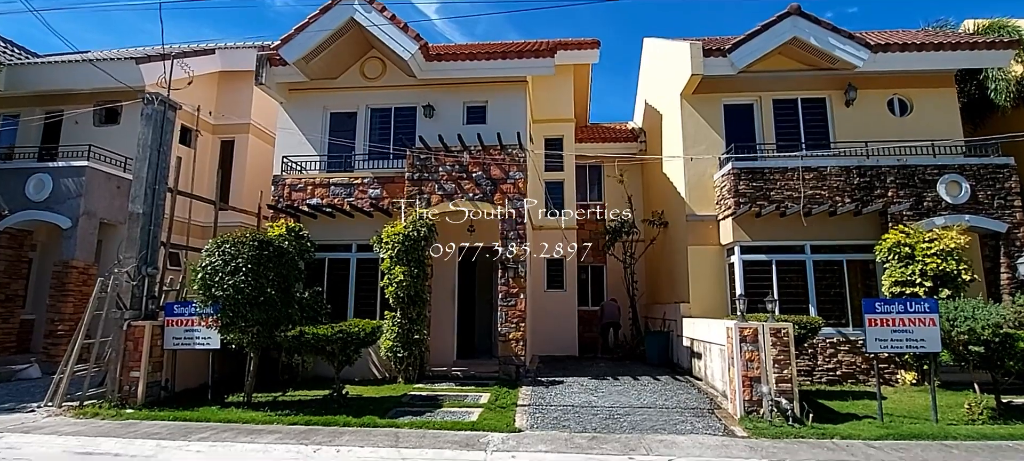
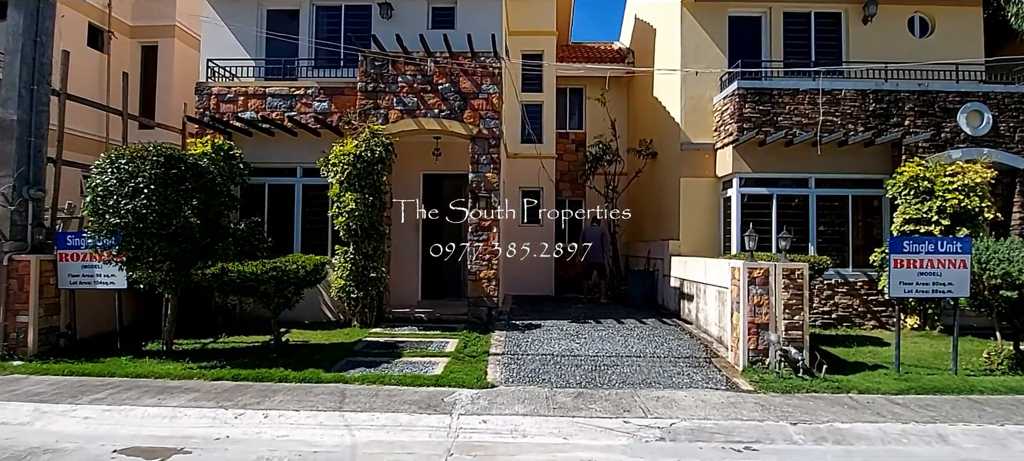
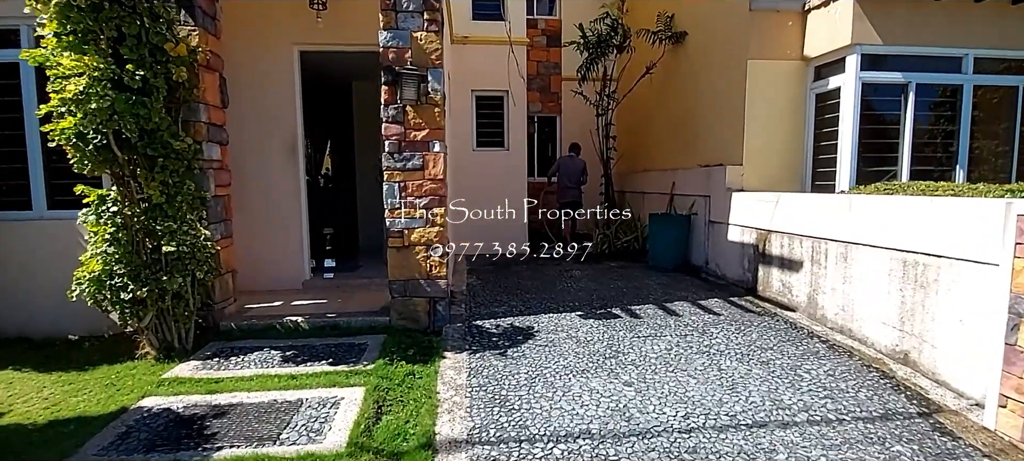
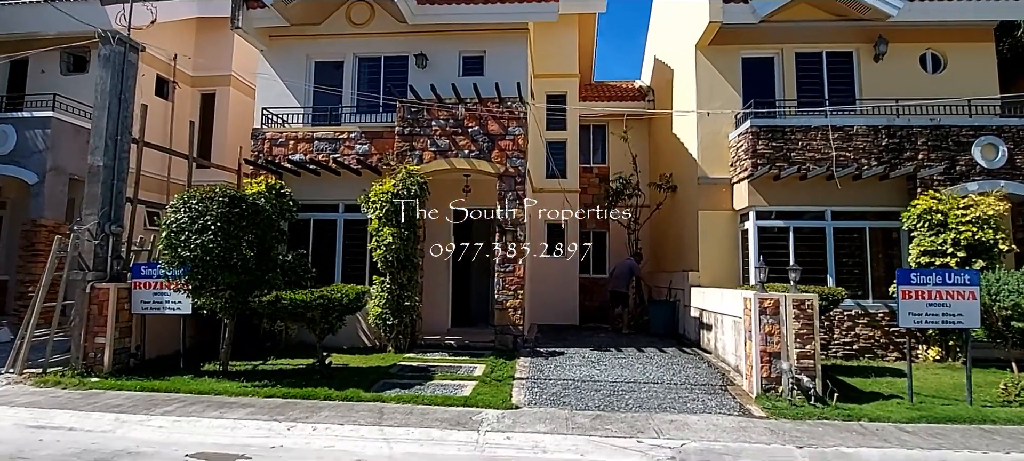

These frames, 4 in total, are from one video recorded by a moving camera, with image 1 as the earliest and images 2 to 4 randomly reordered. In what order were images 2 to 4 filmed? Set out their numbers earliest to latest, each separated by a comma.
4, 2, 3
